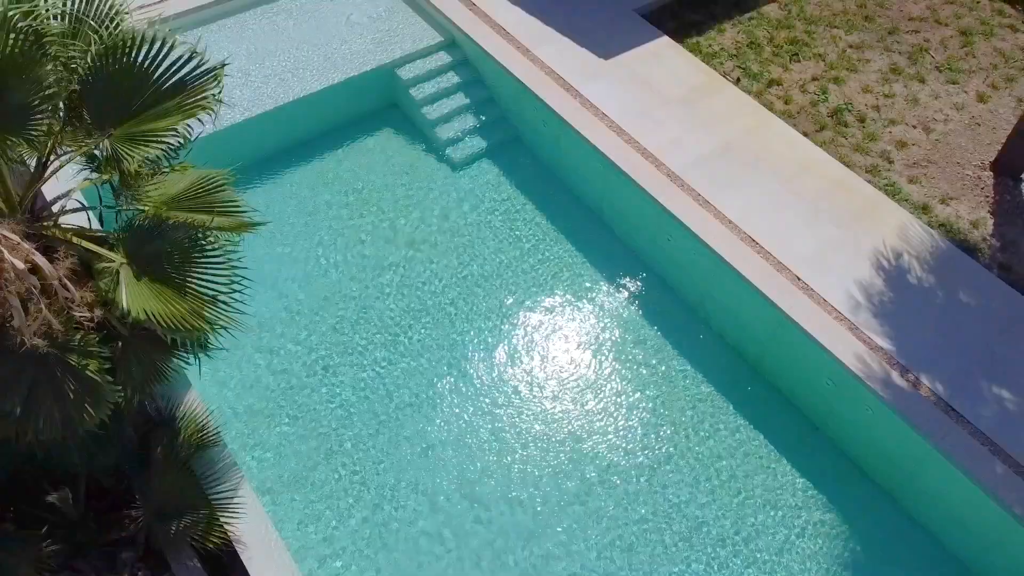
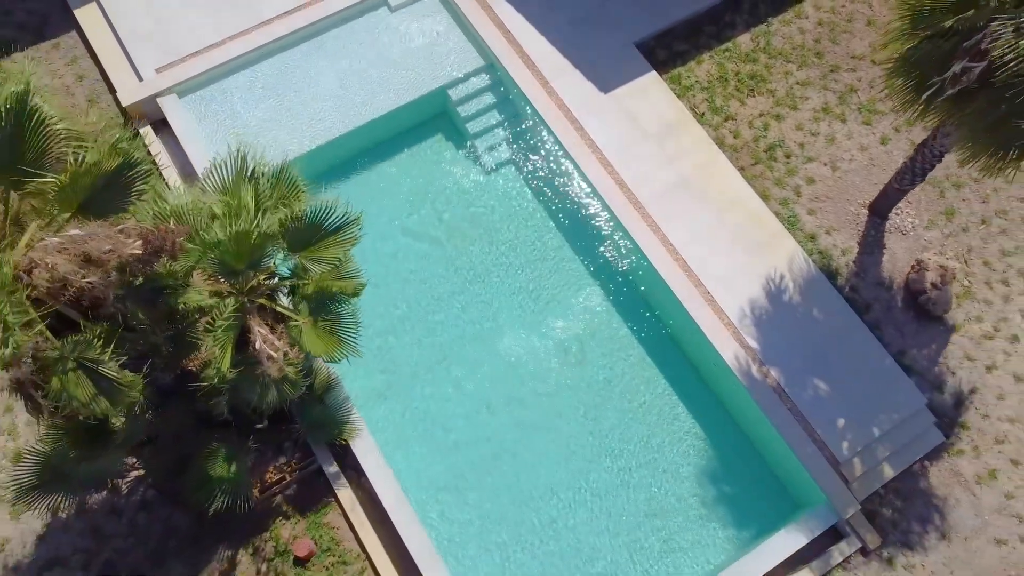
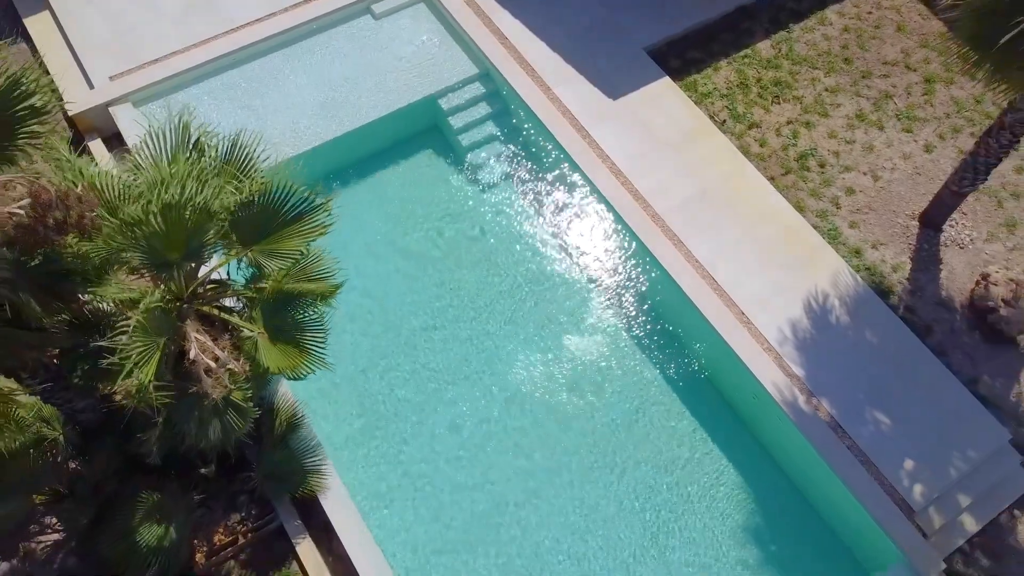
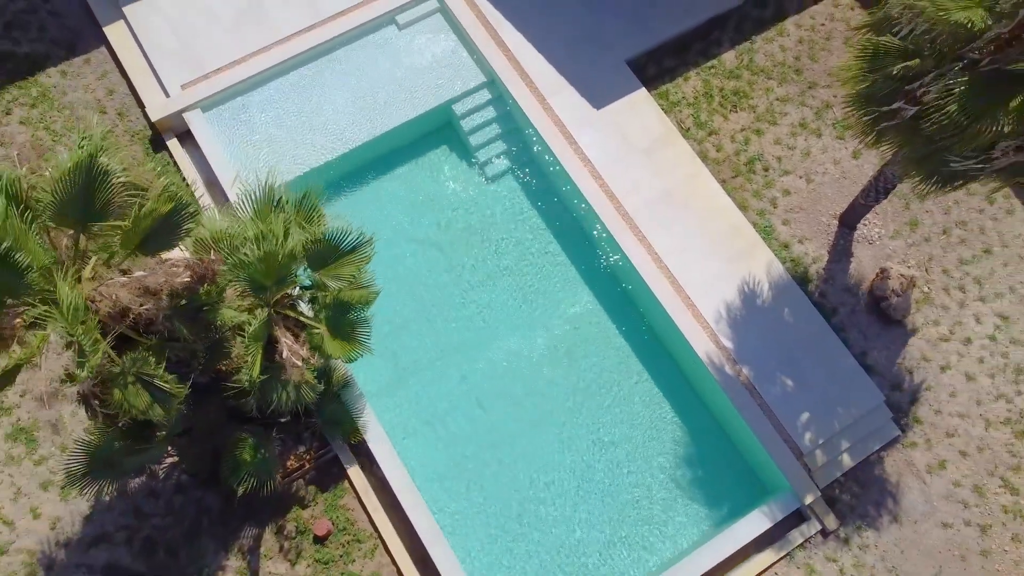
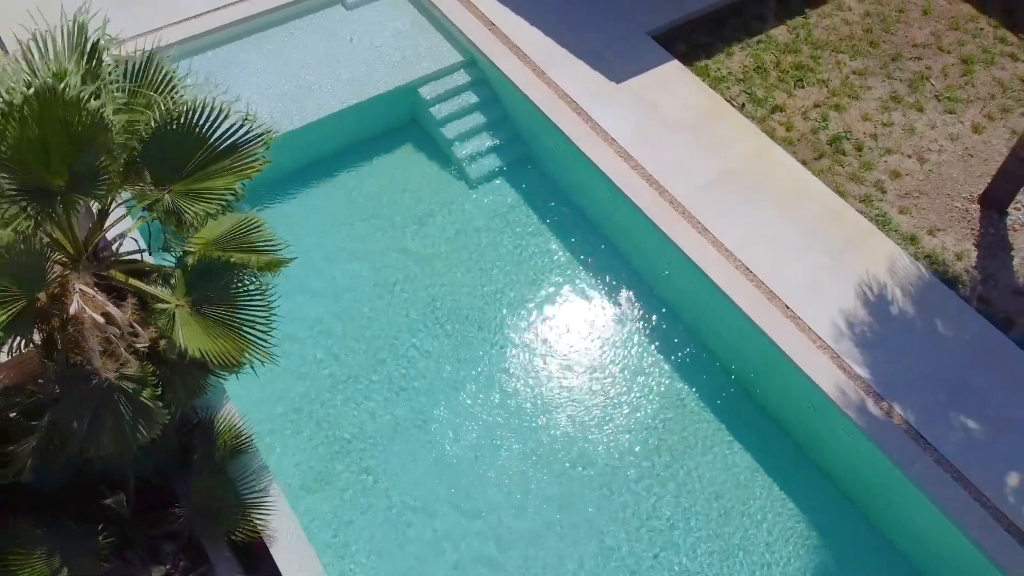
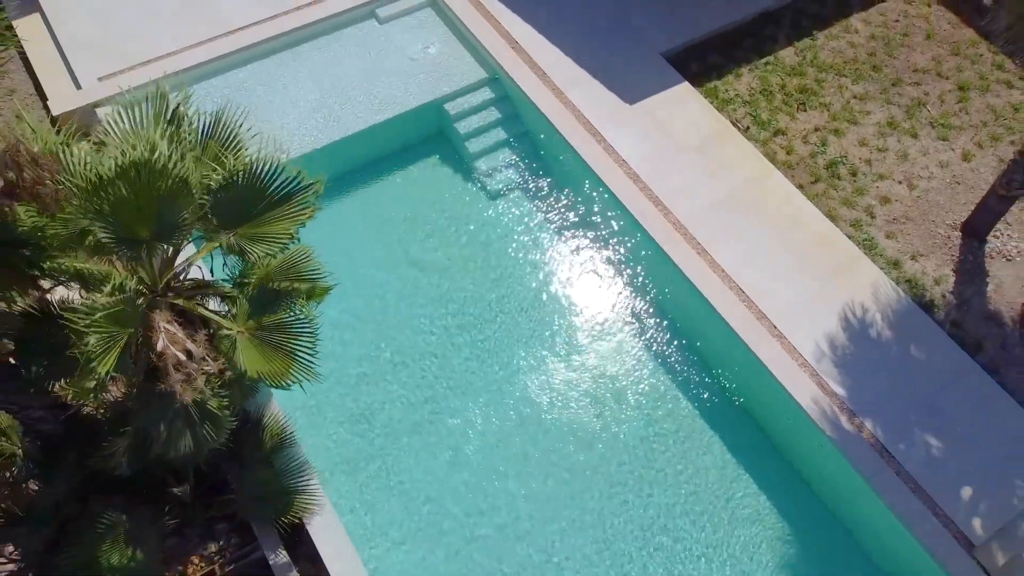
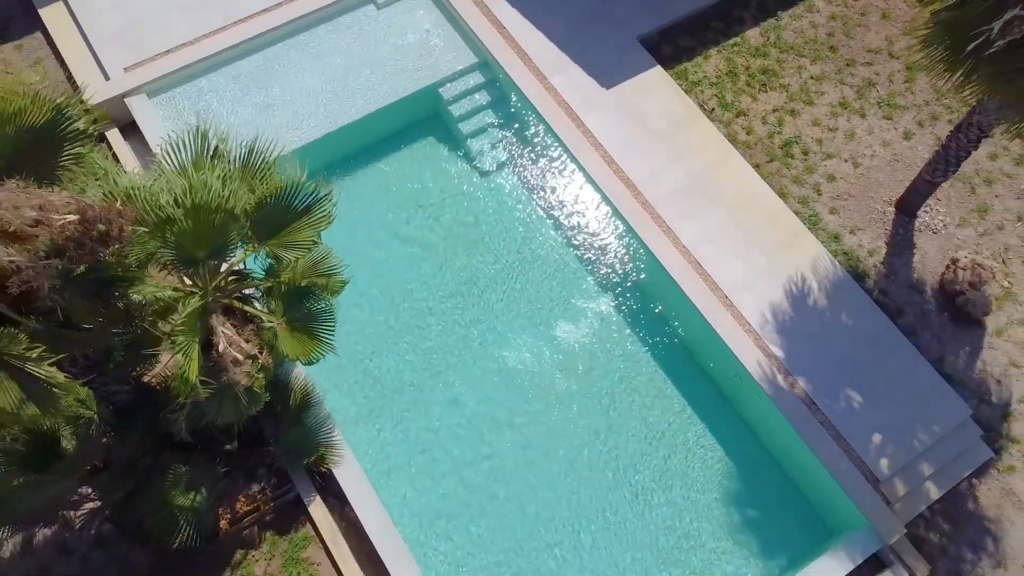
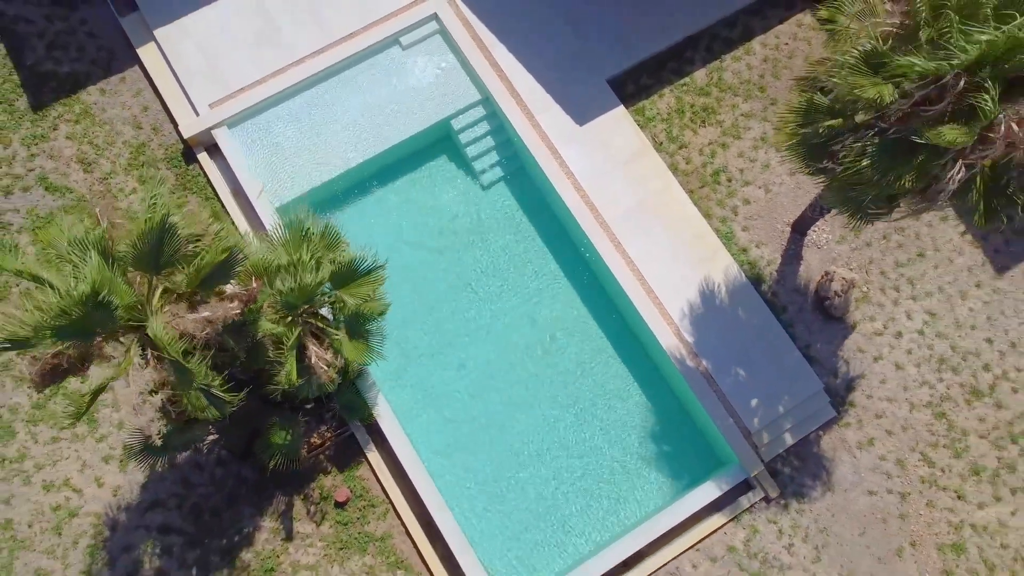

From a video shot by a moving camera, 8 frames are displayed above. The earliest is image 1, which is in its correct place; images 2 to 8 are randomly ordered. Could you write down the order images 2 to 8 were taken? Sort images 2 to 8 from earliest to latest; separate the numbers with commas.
5, 6, 3, 7, 2, 4, 8
